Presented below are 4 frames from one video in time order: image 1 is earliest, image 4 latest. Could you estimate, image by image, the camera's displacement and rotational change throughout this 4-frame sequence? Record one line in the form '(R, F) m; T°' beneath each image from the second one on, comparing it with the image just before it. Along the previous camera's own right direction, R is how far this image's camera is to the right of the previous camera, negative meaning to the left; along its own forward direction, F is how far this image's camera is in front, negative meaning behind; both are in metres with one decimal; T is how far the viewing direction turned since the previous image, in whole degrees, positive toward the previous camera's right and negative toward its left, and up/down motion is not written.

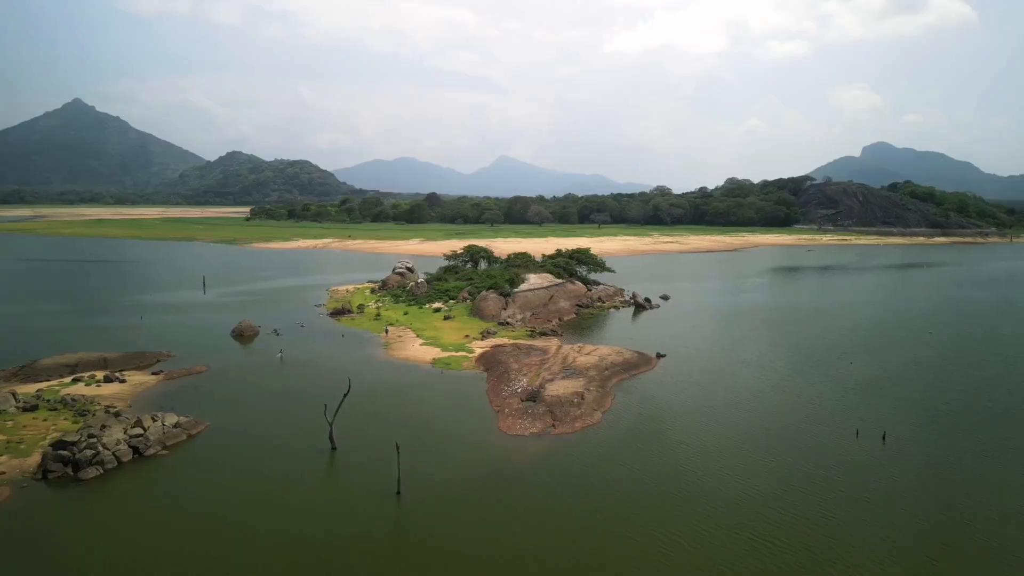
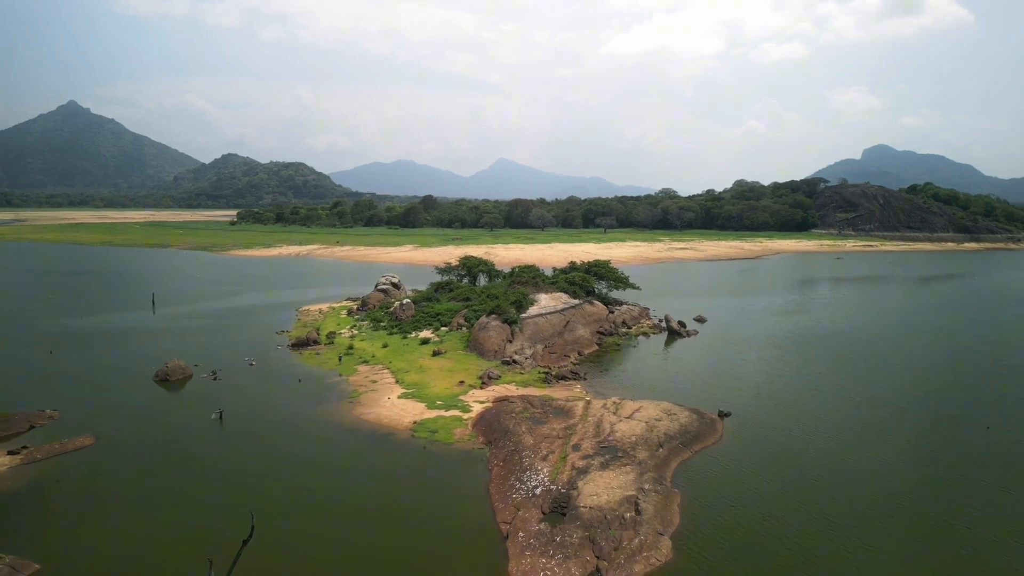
(-0.5, +7.3) m; 0°
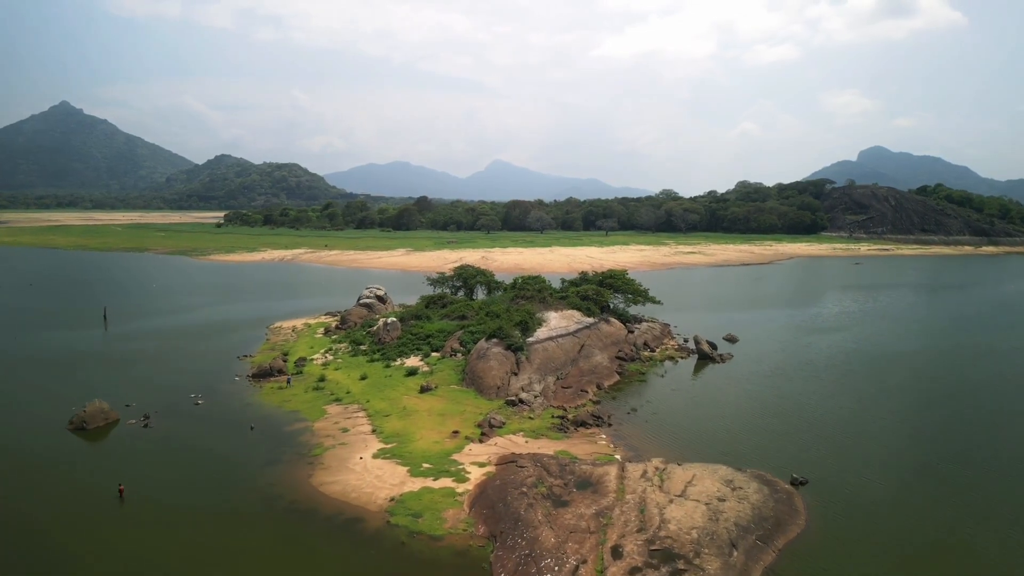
(-0.4, +4.9) m; 0°
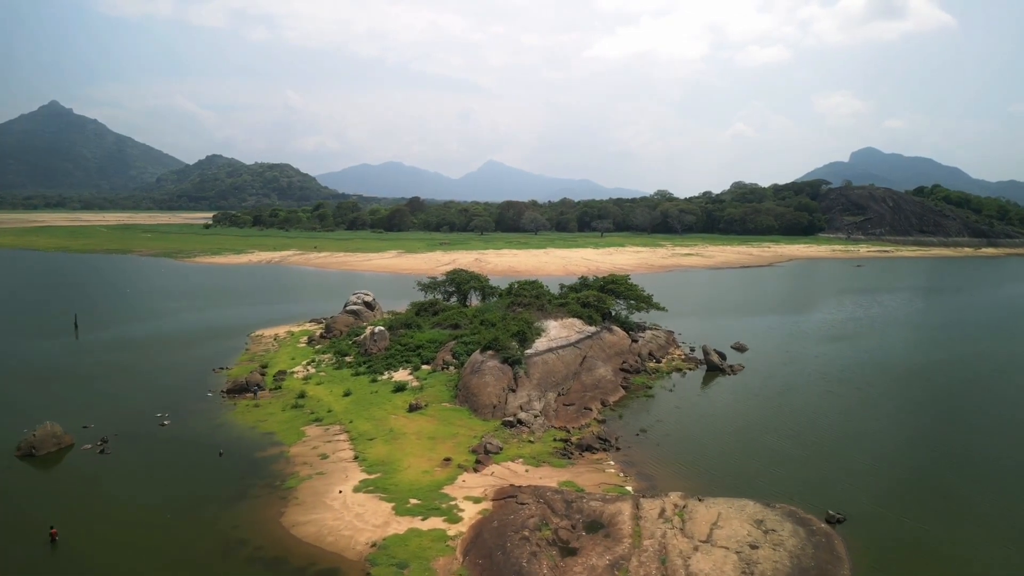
(-0.1, +1.9) m; +1°
